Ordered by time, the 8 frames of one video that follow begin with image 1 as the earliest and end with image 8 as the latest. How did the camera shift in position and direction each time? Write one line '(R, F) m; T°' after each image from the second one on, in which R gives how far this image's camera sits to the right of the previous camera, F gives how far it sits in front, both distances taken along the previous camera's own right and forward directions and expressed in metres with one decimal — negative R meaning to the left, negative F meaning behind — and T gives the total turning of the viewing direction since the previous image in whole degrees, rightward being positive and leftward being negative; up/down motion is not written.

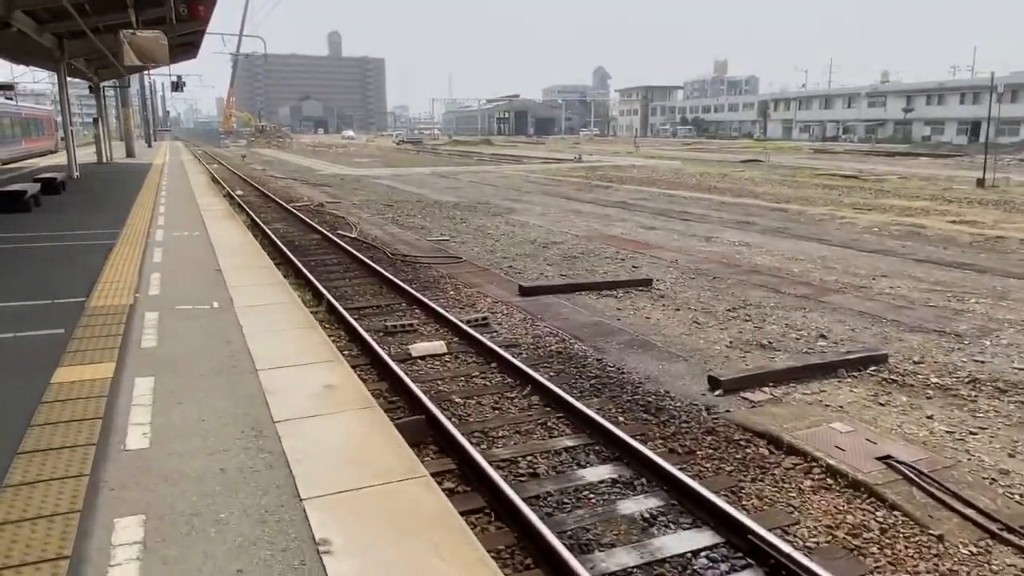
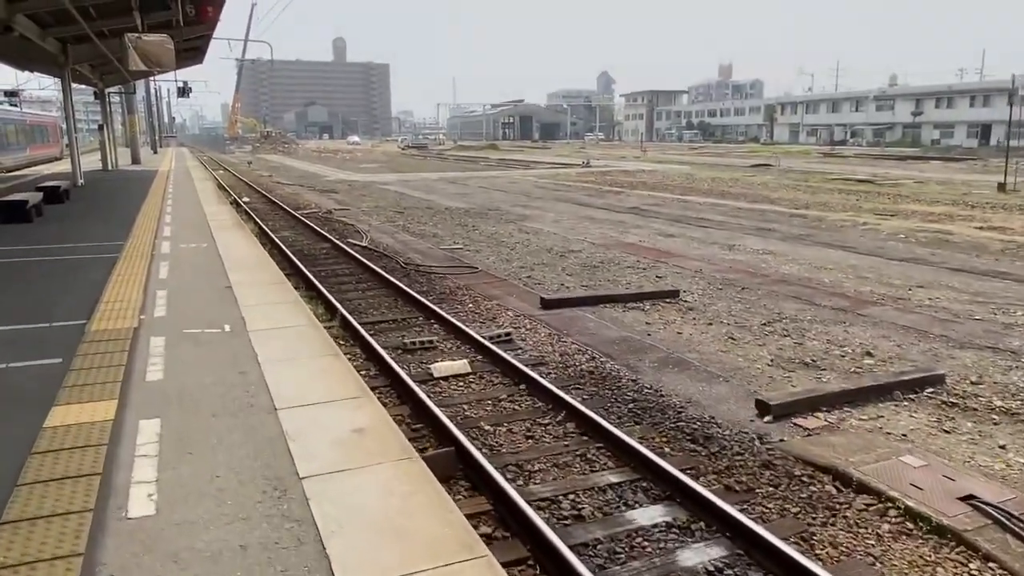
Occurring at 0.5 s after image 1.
(-0.2, +0.5) m; 0°
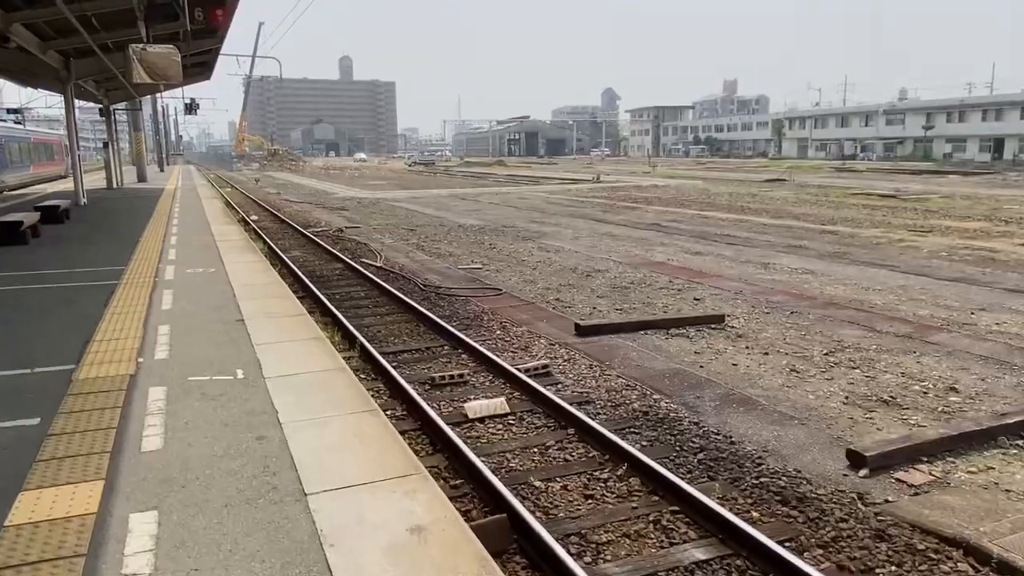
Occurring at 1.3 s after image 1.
(-0.3, +0.8) m; 0°
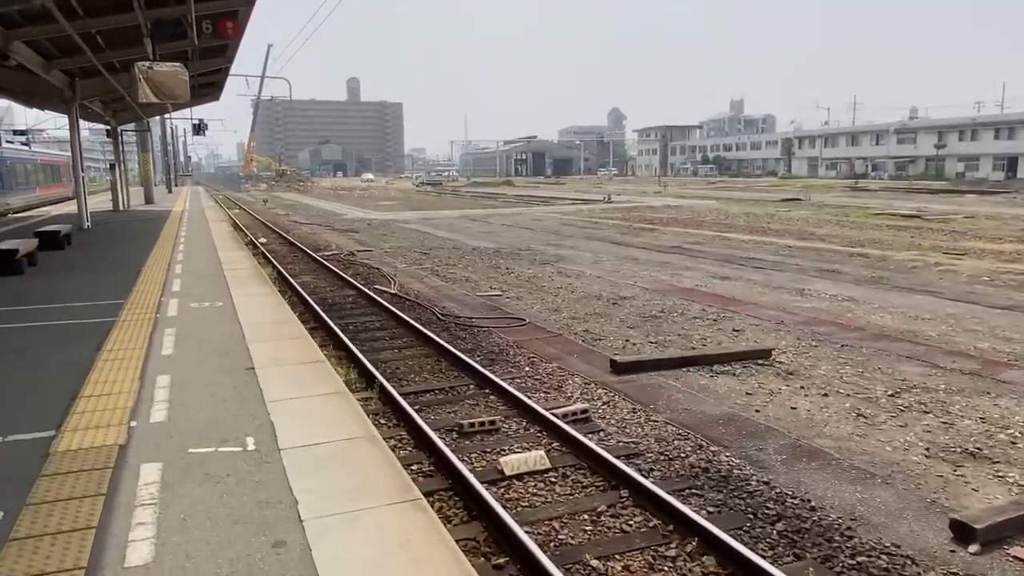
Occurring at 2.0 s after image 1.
(-0.3, +0.7) m; 0°
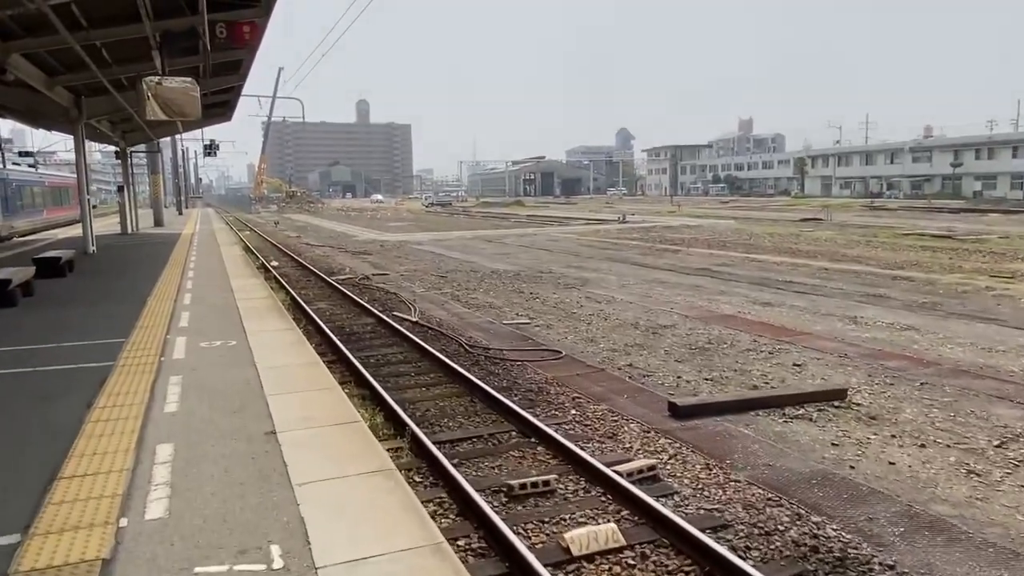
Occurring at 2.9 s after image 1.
(-0.4, +0.8) m; -1°
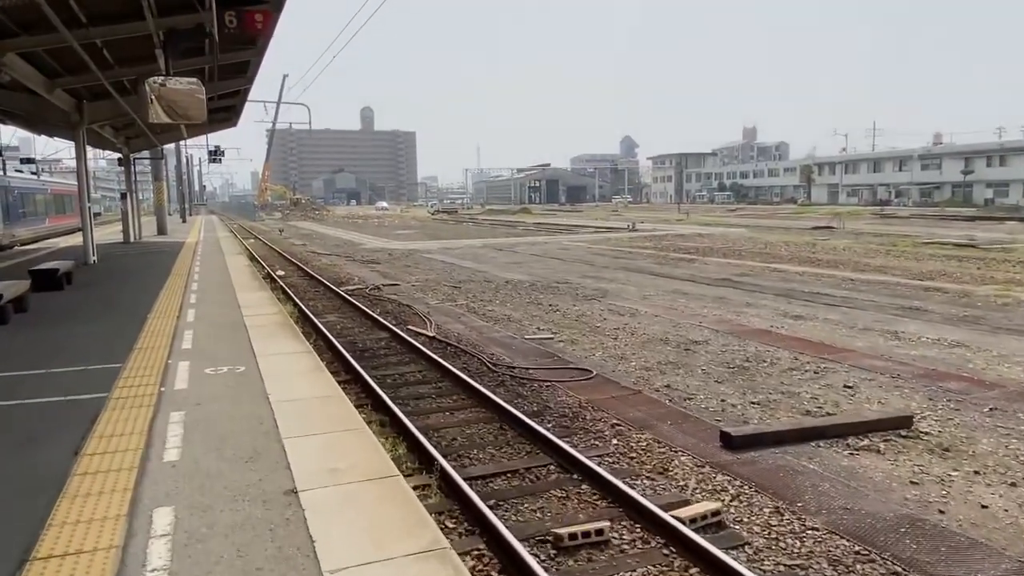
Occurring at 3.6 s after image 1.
(-0.3, +0.7) m; 0°
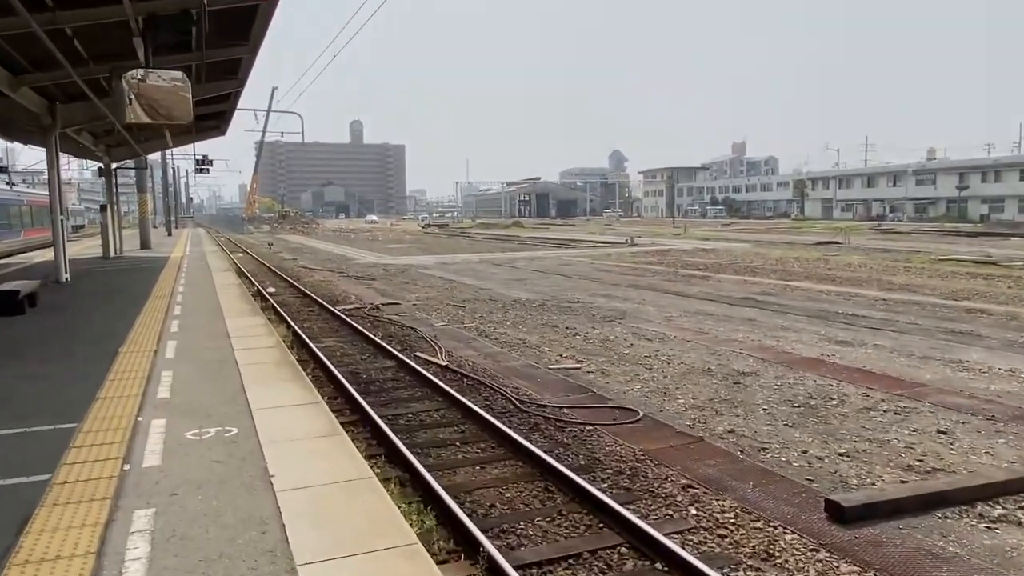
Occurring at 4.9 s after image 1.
(-0.5, +1.2) m; +1°
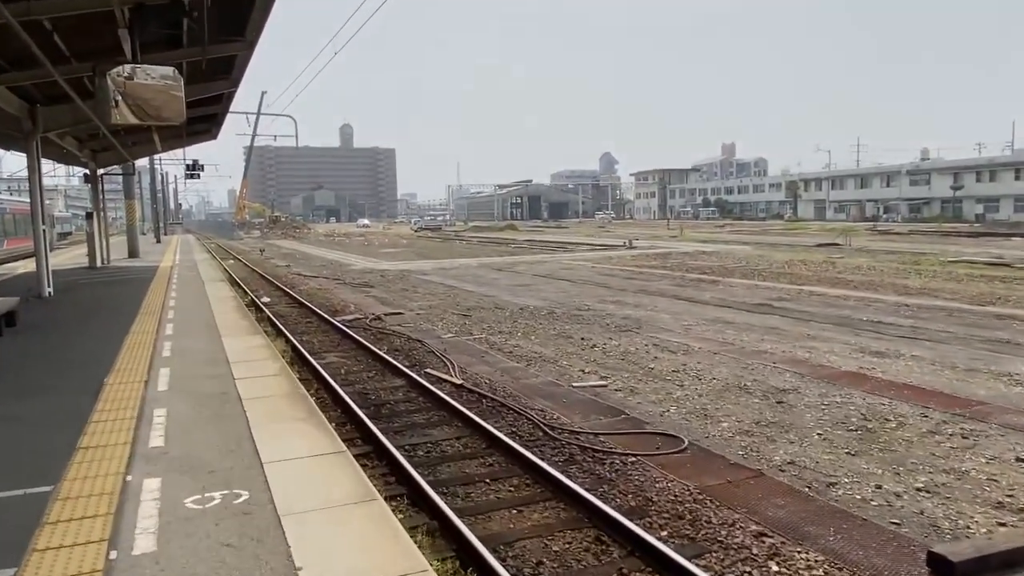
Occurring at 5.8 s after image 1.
(-0.4, +0.7) m; +1°
